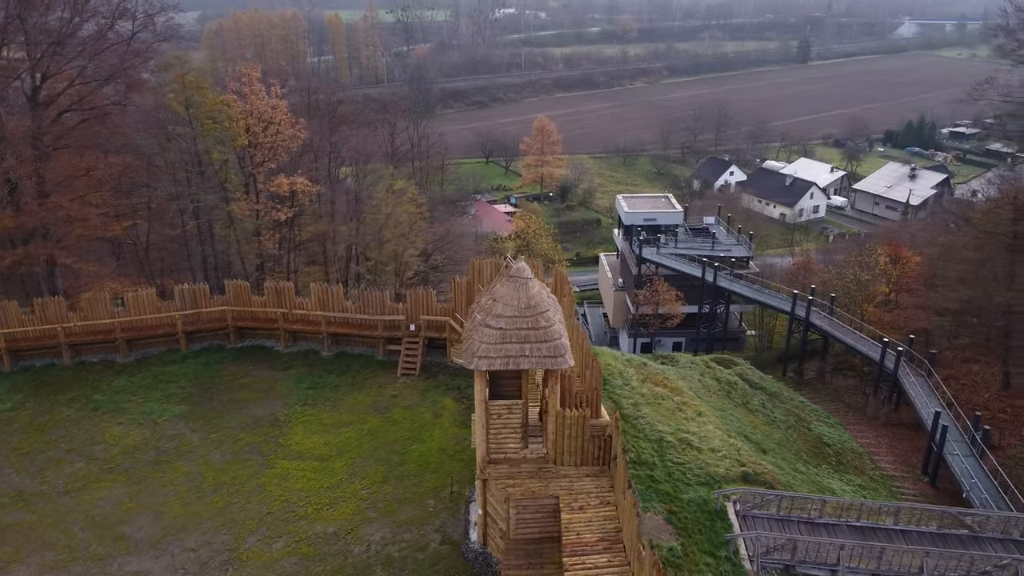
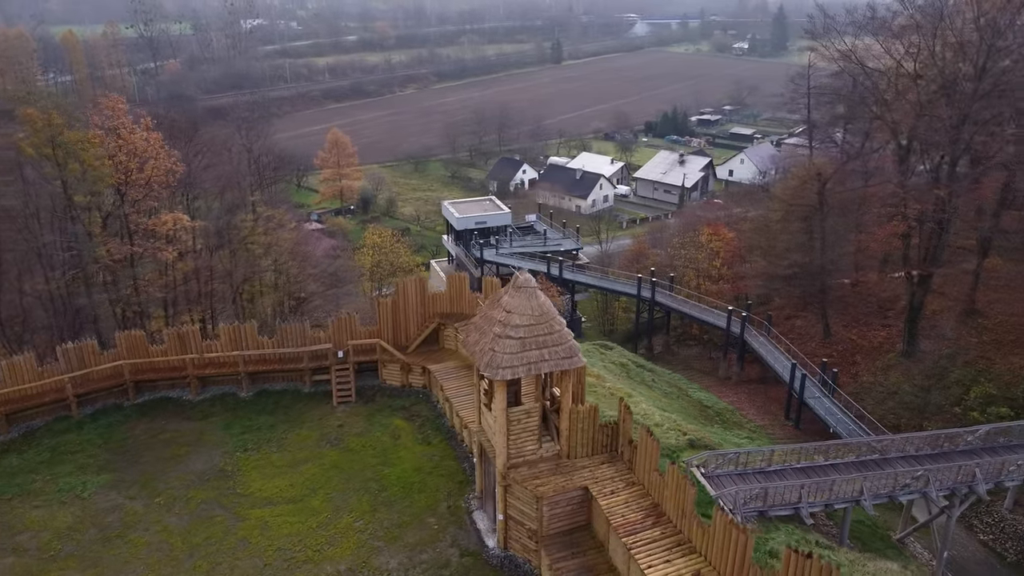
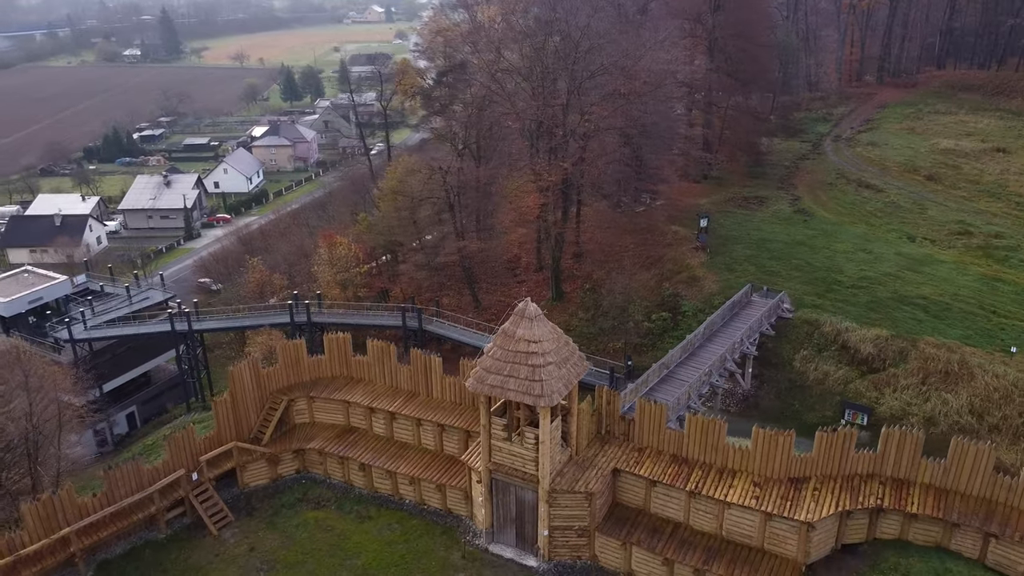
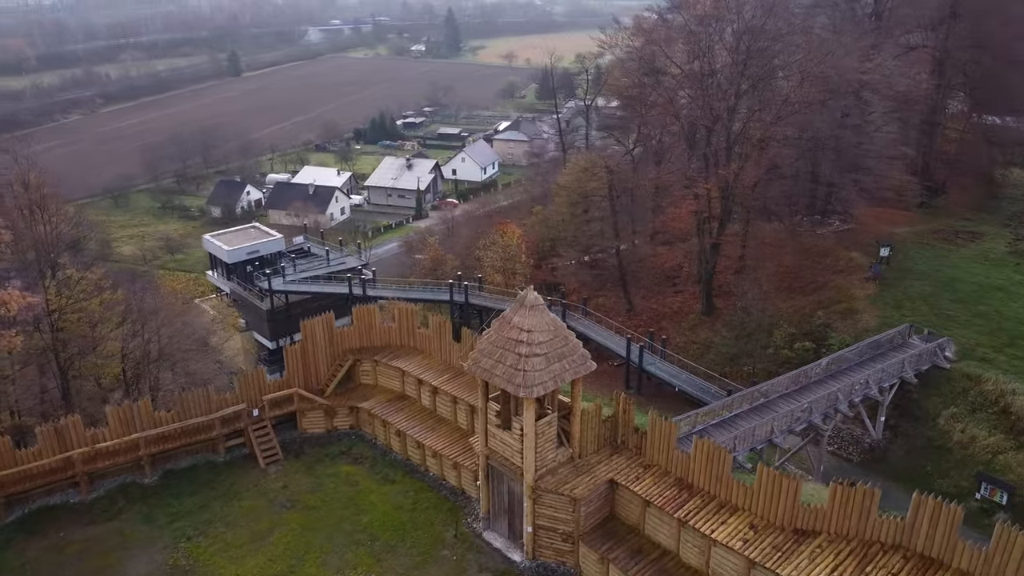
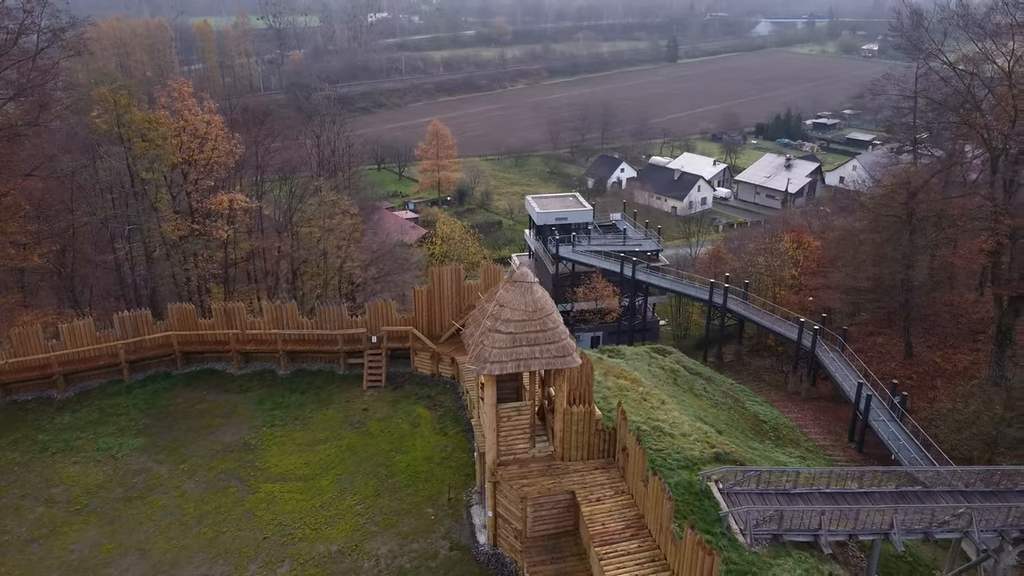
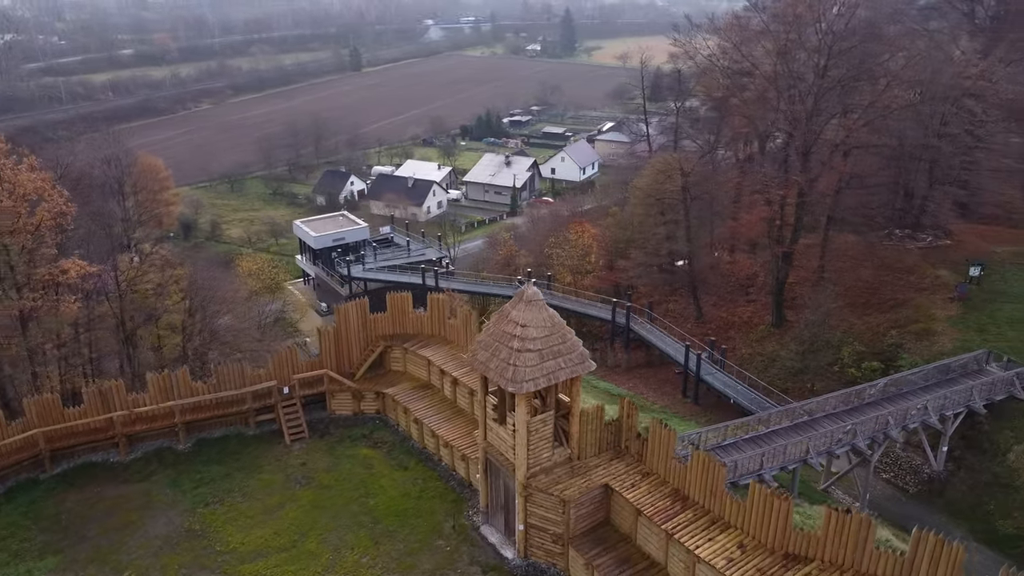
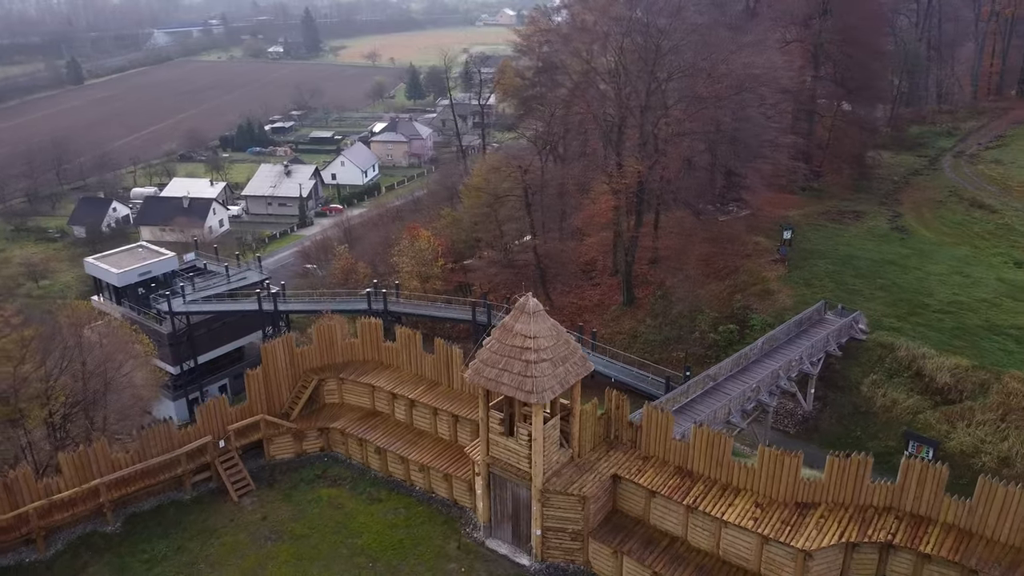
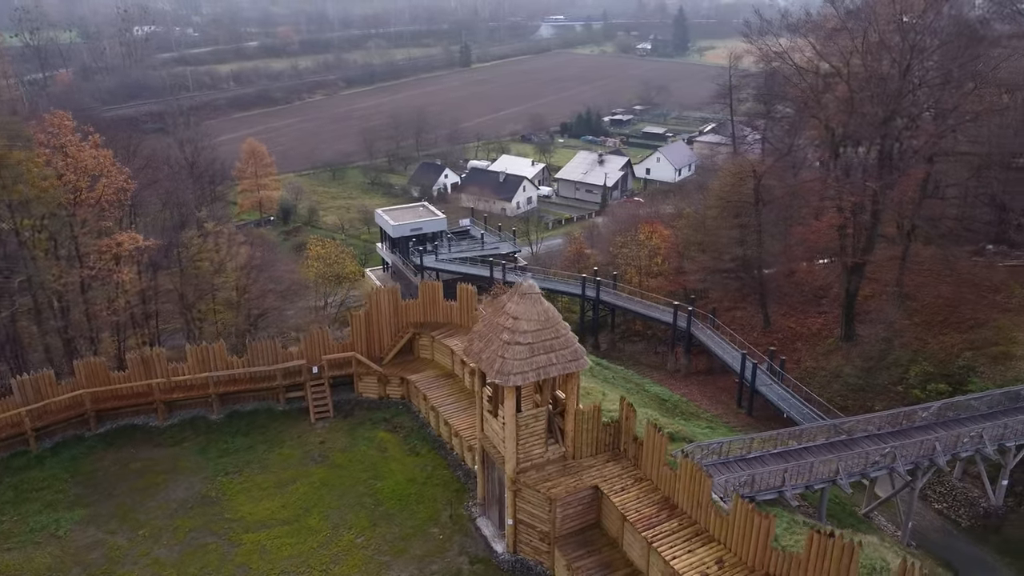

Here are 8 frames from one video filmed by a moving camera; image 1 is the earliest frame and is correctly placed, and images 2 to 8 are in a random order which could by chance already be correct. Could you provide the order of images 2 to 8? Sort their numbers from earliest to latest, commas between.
5, 2, 8, 6, 4, 7, 3
